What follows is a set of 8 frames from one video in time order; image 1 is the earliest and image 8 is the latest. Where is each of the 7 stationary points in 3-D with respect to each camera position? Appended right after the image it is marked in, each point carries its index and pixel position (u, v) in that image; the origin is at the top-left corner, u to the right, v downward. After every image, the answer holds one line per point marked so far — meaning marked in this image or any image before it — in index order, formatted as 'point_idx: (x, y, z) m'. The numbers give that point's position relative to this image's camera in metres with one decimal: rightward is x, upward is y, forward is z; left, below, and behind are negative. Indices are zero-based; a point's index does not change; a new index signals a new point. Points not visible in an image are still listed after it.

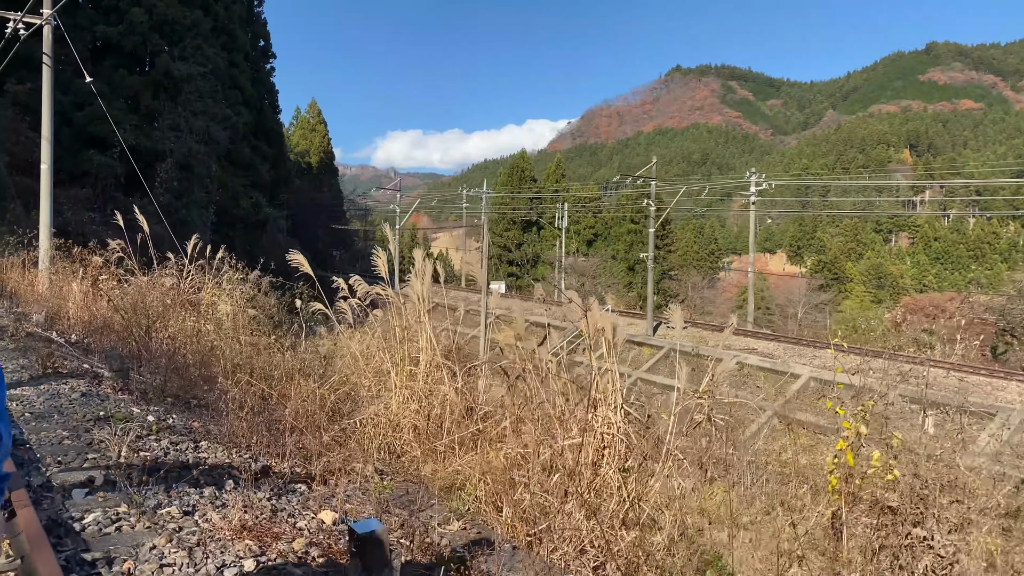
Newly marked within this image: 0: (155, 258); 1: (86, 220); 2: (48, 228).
0: (-2.6, +0.2, +6.0) m
1: (-9.0, +1.4, +17.1) m
2: (-4.4, +0.6, +7.7) m
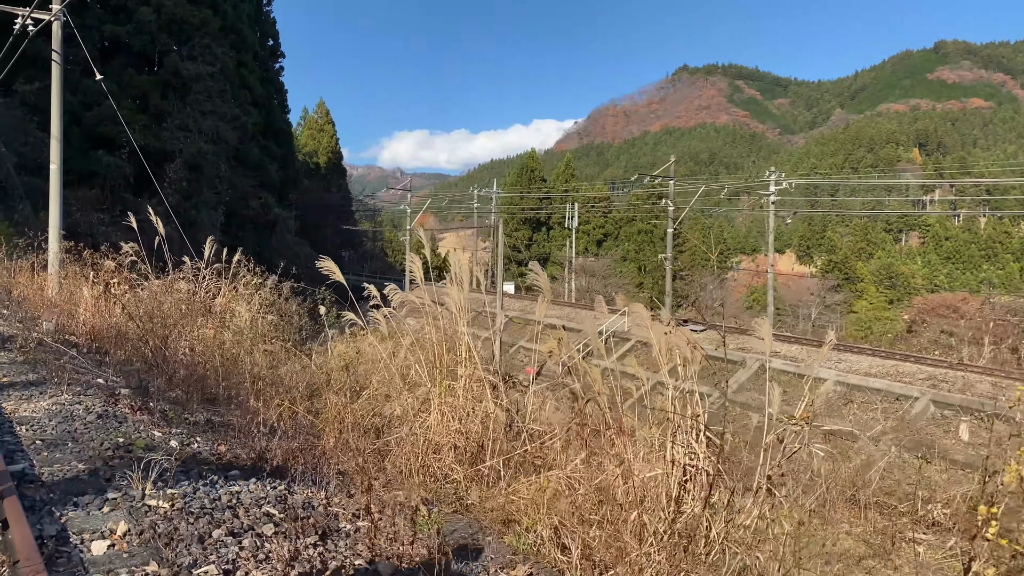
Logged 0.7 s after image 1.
0: (-2.4, +0.2, +5.8) m
1: (-8.7, +1.4, +16.9) m
2: (-4.2, +0.5, +7.4) m
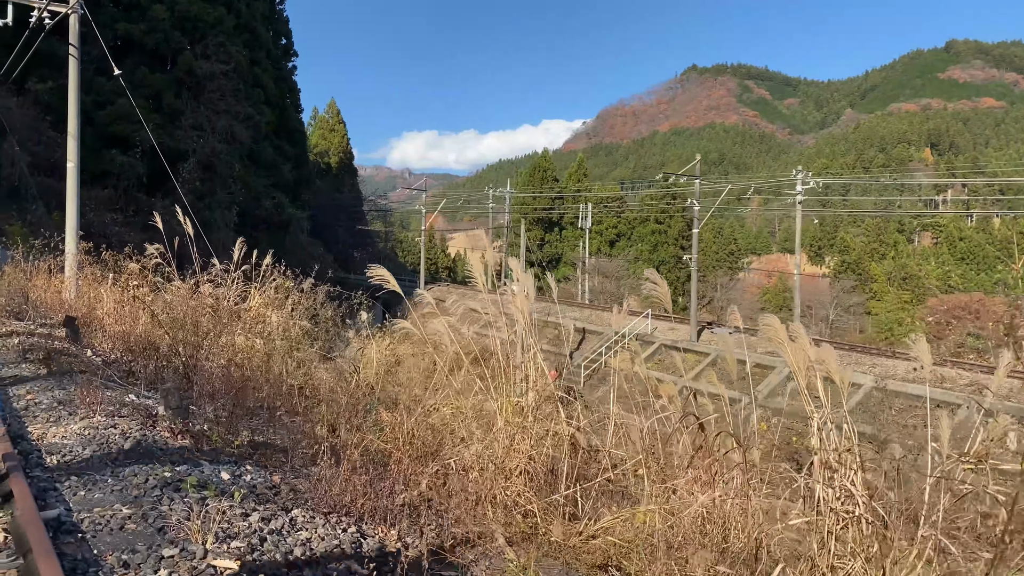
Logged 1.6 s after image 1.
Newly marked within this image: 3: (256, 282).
0: (-2.1, +0.2, +5.5) m
1: (-8.3, +1.4, +16.6) m
2: (-3.9, +0.5, +7.1) m
3: (-1.7, 0.0, +5.3) m
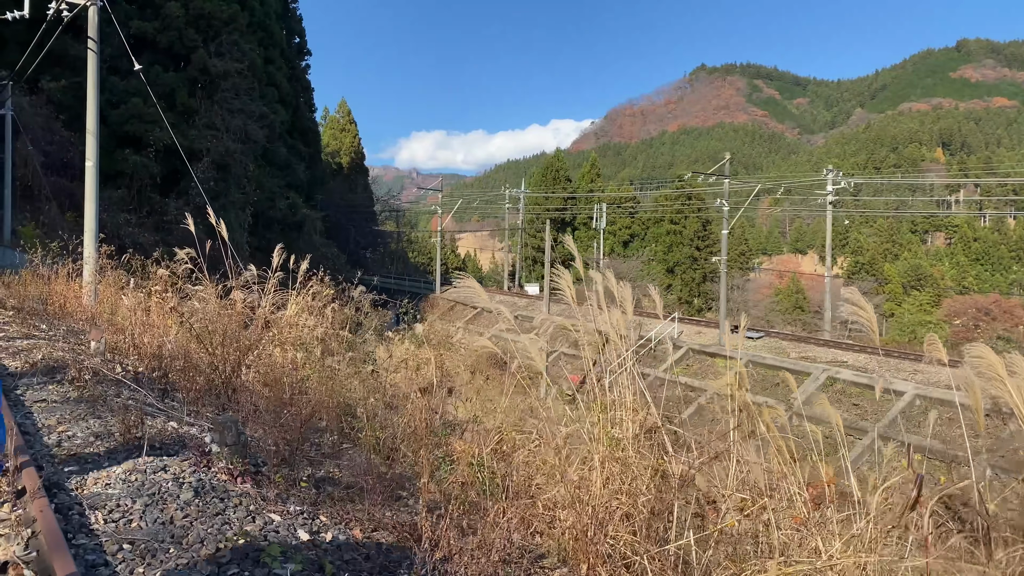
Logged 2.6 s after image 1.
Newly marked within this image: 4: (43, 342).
0: (-1.8, +0.1, +5.1) m
1: (-7.8, +1.3, +16.3) m
2: (-3.5, +0.5, +6.8) m
3: (-1.3, 0.0, +5.0) m
4: (-2.9, -0.3, +5.0) m
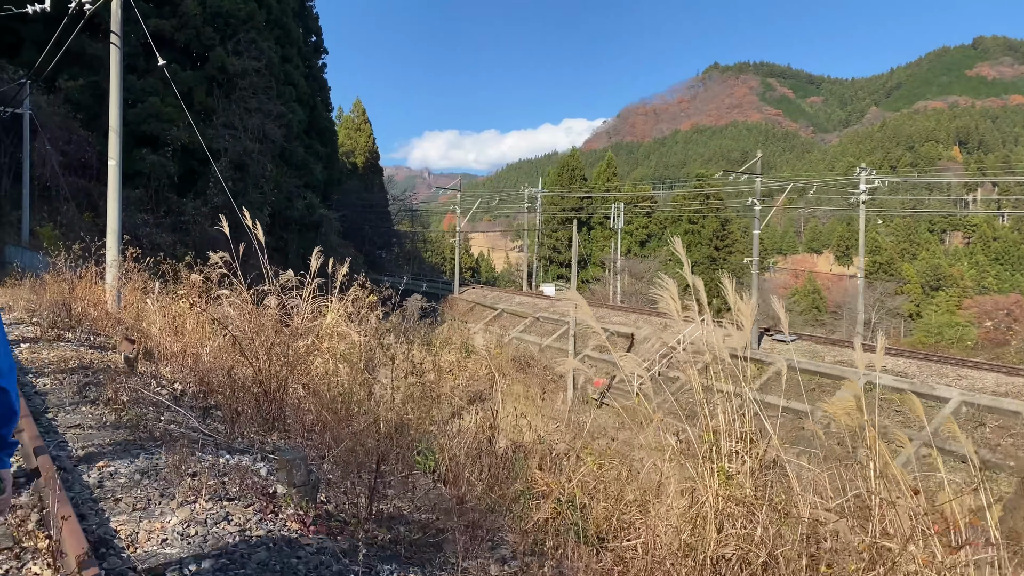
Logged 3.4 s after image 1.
0: (-1.5, +0.1, +4.8) m
1: (-7.4, +1.3, +16.1) m
2: (-3.2, +0.4, +6.5) m
3: (-1.0, 0.0, +4.7) m
4: (-2.6, -0.4, +4.7) m
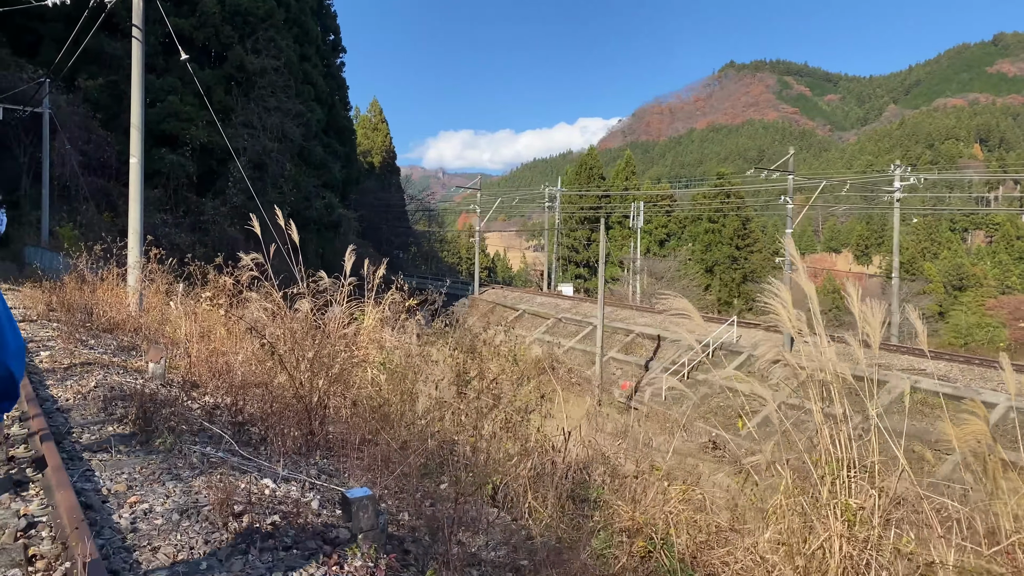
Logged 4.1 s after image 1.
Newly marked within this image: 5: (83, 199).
0: (-1.2, +0.1, +4.5) m
1: (-6.9, +1.3, +15.9) m
2: (-2.9, +0.4, +6.3) m
3: (-0.8, -0.1, +4.4) m
4: (-2.3, -0.4, +4.5) m
5: (-8.7, +1.8, +16.5) m
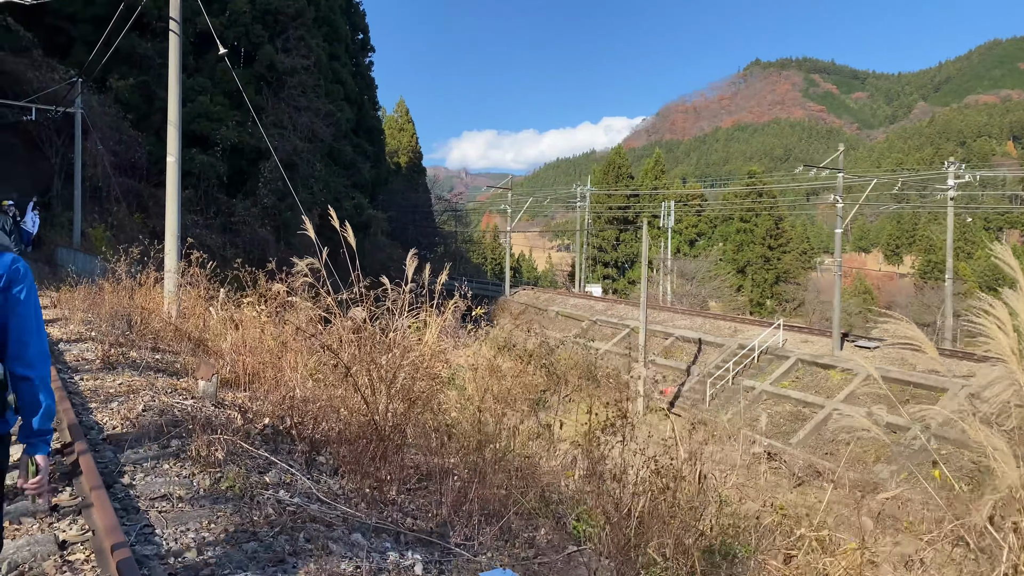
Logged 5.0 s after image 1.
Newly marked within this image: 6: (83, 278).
0: (-0.8, 0.0, +4.2) m
1: (-6.2, +1.3, +15.7) m
2: (-2.5, +0.4, +6.0) m
3: (-0.4, -0.1, +4.0) m
4: (-2.0, -0.4, +4.2) m
5: (-8.0, +1.8, +16.4) m
6: (-4.0, +0.1, +7.5) m
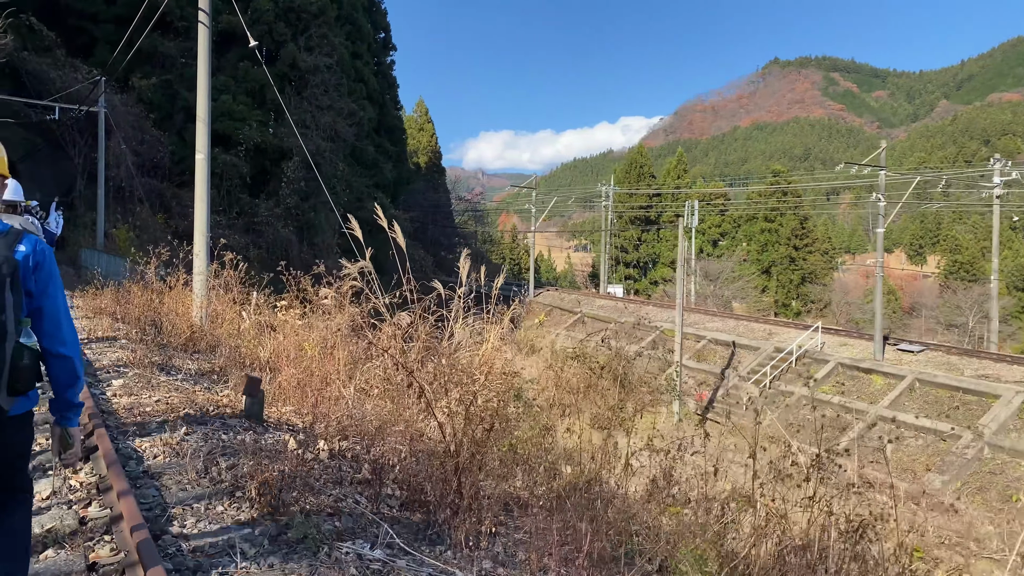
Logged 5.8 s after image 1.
0: (-0.5, 0.0, +3.9) m
1: (-5.7, +1.2, +15.5) m
2: (-2.1, +0.4, +5.7) m
3: (-0.1, -0.1, +3.7) m
4: (-1.7, -0.5, +3.9) m
5: (-7.5, +1.7, +16.2) m
6: (-3.6, +0.1, +7.3) m
